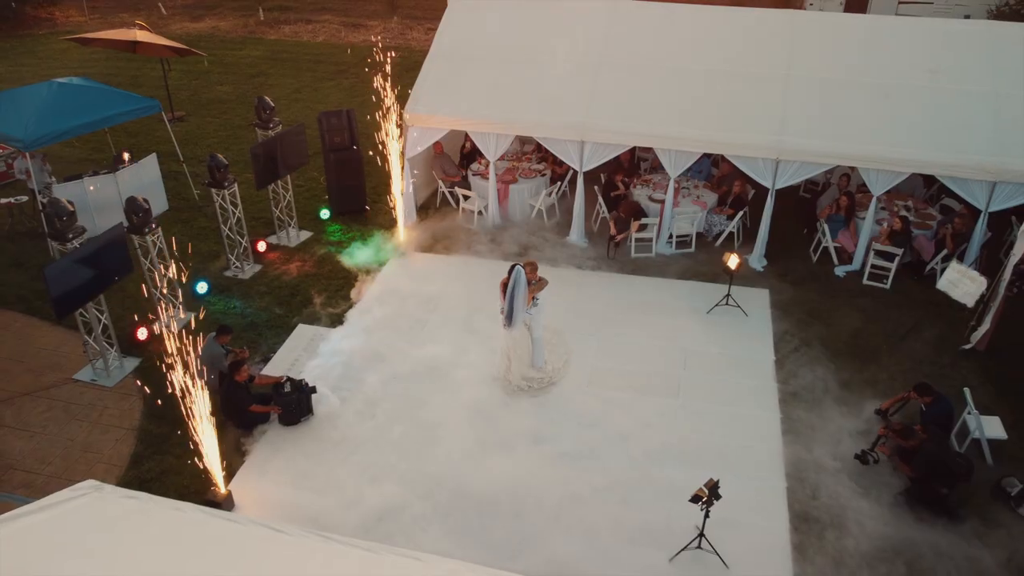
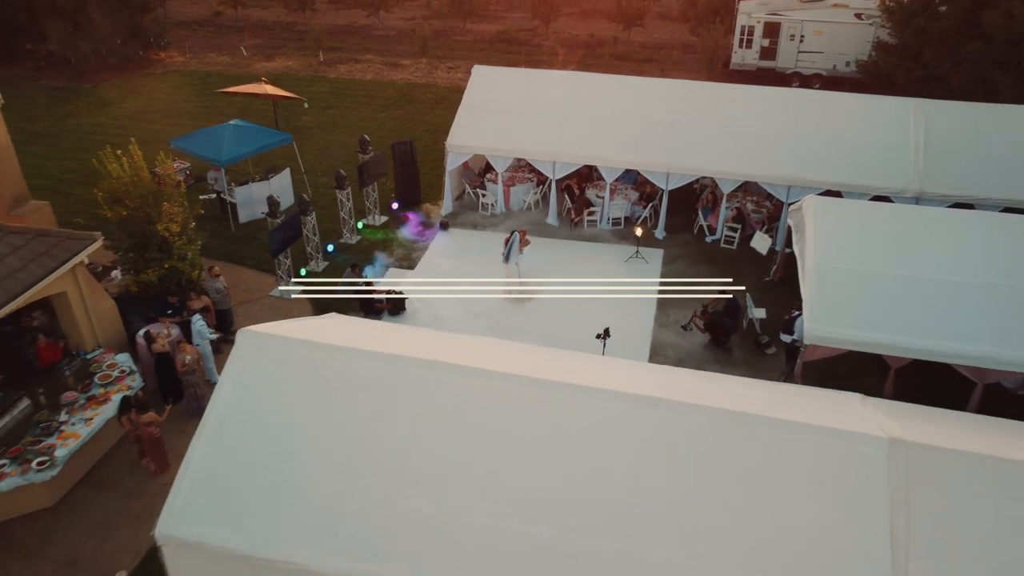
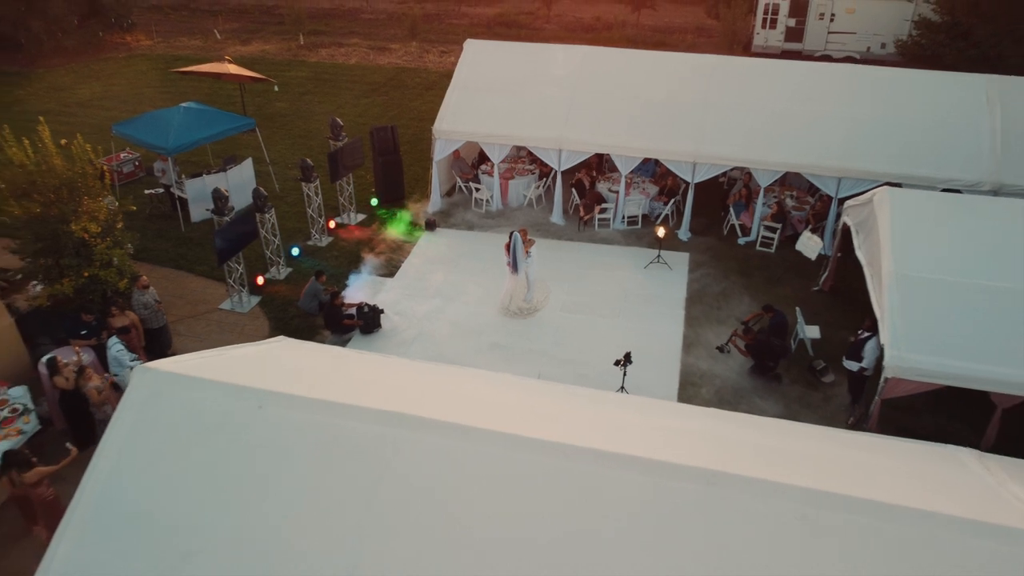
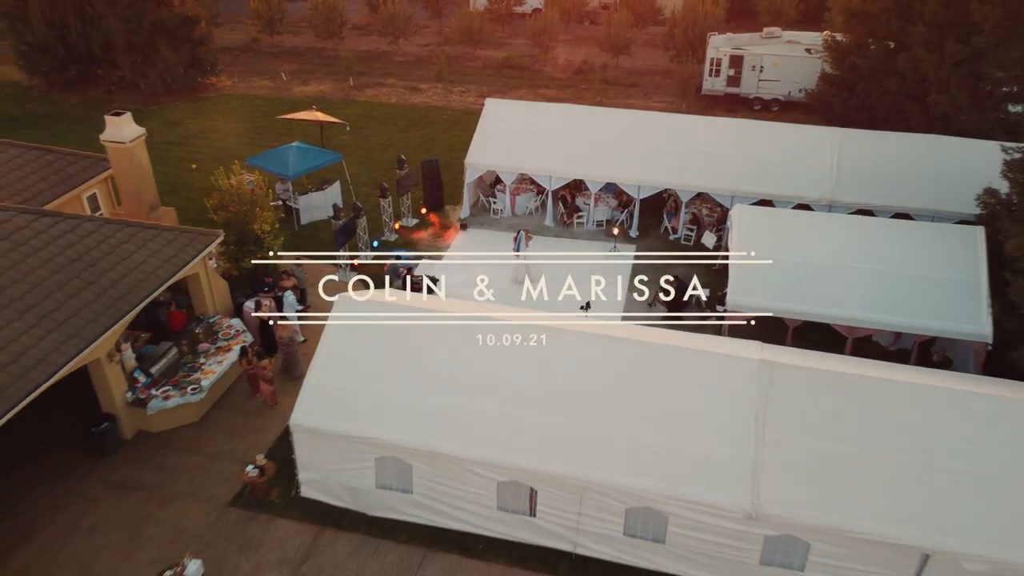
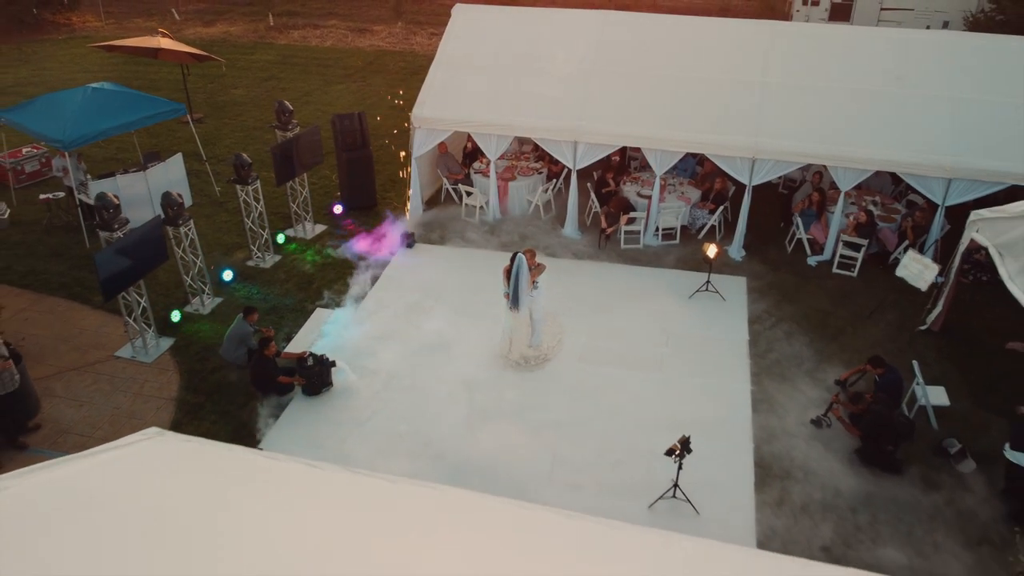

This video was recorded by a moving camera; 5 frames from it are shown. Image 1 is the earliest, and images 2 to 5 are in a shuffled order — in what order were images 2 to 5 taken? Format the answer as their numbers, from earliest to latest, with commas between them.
5, 3, 2, 4
